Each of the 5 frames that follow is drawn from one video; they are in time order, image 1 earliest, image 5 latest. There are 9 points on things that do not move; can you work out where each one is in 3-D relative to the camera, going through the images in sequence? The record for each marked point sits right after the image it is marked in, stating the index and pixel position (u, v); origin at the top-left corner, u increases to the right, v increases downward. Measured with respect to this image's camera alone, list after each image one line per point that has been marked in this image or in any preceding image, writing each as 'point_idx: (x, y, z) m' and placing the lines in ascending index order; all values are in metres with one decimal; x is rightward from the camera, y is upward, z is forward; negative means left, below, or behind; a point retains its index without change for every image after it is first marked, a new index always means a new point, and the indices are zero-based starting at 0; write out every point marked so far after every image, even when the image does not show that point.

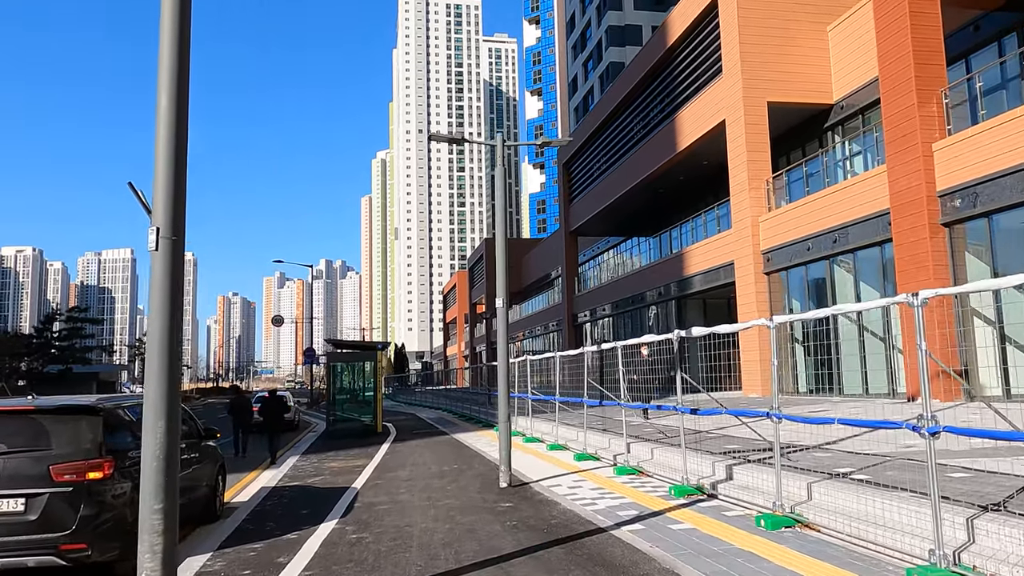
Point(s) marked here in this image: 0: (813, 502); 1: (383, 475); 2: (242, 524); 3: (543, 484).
0: (+2.7, -1.9, +6.7) m
1: (-1.9, -2.8, +11.5) m
2: (-3.0, -2.6, +8.4) m
3: (+0.4, -2.4, +9.5) m
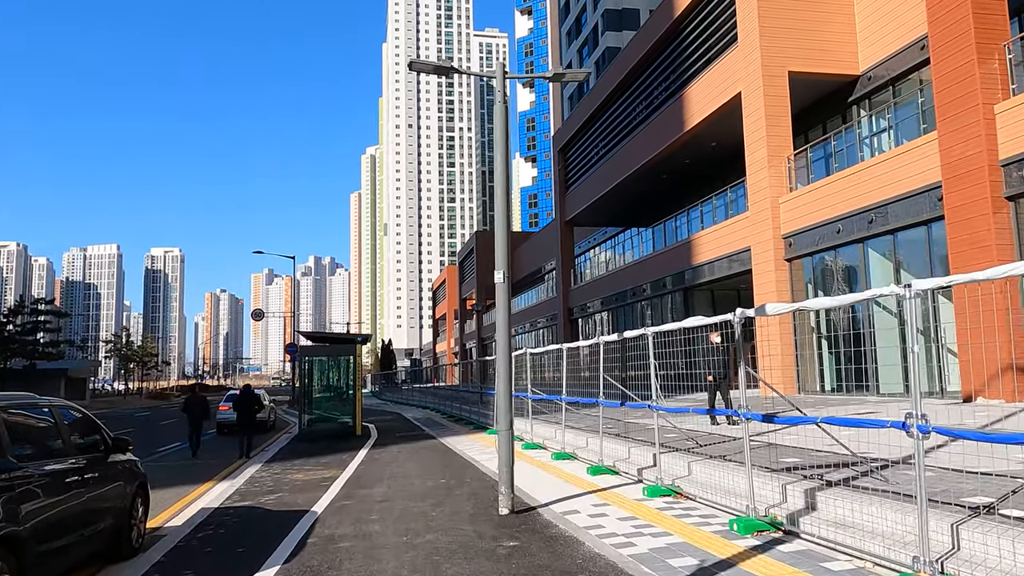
0: (+2.7, -1.6, +4.6) m
1: (-1.9, -2.5, +9.3) m
2: (-2.9, -2.3, +6.2) m
3: (+0.4, -2.1, +7.4) m
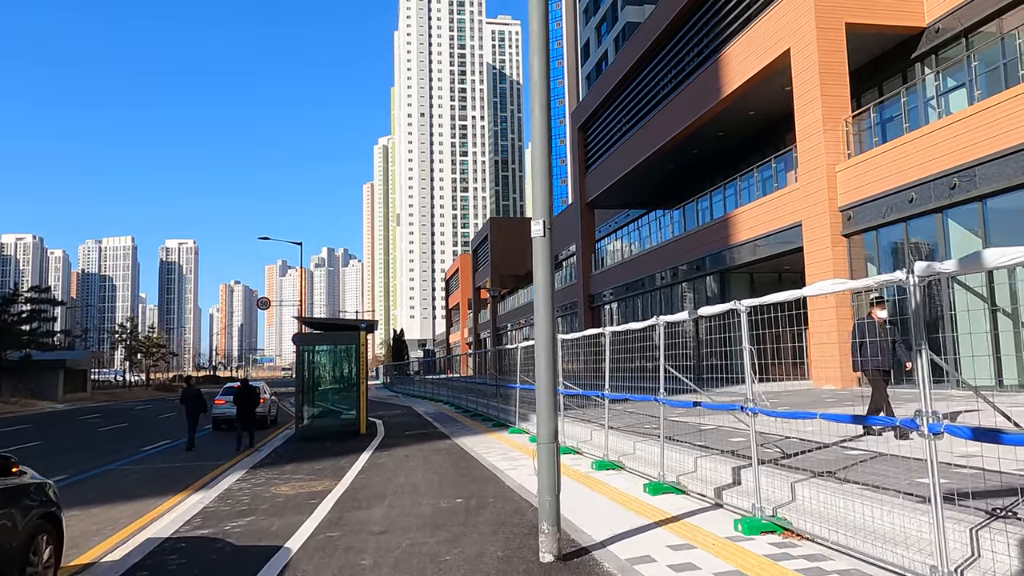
0: (+3.0, -1.3, +2.4) m
1: (-1.6, -2.2, +7.2) m
2: (-2.6, -2.0, +4.1) m
3: (+0.7, -1.8, +5.2) m
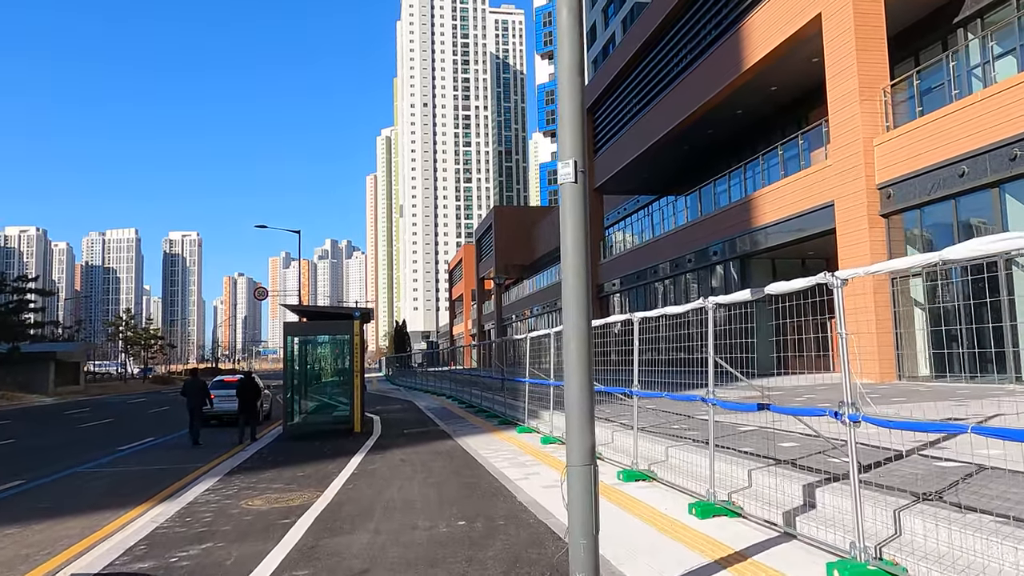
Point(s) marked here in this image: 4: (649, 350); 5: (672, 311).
0: (+3.1, -1.2, +0.9) m
1: (-1.5, -2.0, +5.8) m
2: (-2.5, -1.8, +2.7) m
3: (+0.8, -1.7, +3.8) m
4: (+1.6, -0.7, +8.9) m
5: (+1.6, -0.2, +7.9) m
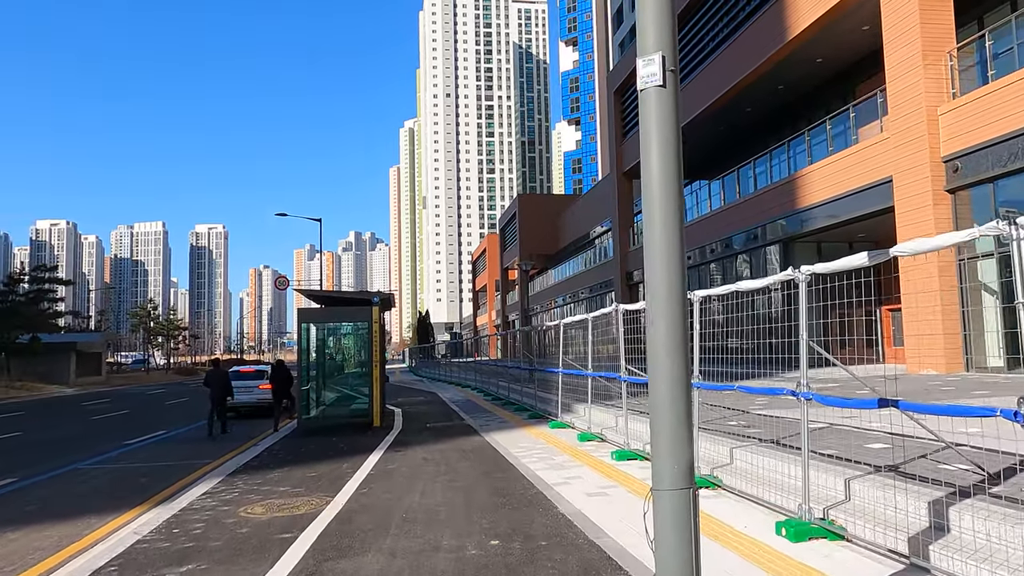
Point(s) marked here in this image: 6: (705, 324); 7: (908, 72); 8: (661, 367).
0: (+3.2, -1.0, -0.3) m
1: (-1.2, -1.8, +4.7) m
2: (-2.3, -1.7, +1.6) m
3: (+1.1, -1.5, +2.6) m
4: (+2.0, -0.5, +7.7) m
5: (+2.0, 0.0, +6.7) m
6: (+1.9, -0.3, +7.5) m
7: (+8.1, +4.4, +15.7) m
8: (+0.6, -0.3, +3.0) m
